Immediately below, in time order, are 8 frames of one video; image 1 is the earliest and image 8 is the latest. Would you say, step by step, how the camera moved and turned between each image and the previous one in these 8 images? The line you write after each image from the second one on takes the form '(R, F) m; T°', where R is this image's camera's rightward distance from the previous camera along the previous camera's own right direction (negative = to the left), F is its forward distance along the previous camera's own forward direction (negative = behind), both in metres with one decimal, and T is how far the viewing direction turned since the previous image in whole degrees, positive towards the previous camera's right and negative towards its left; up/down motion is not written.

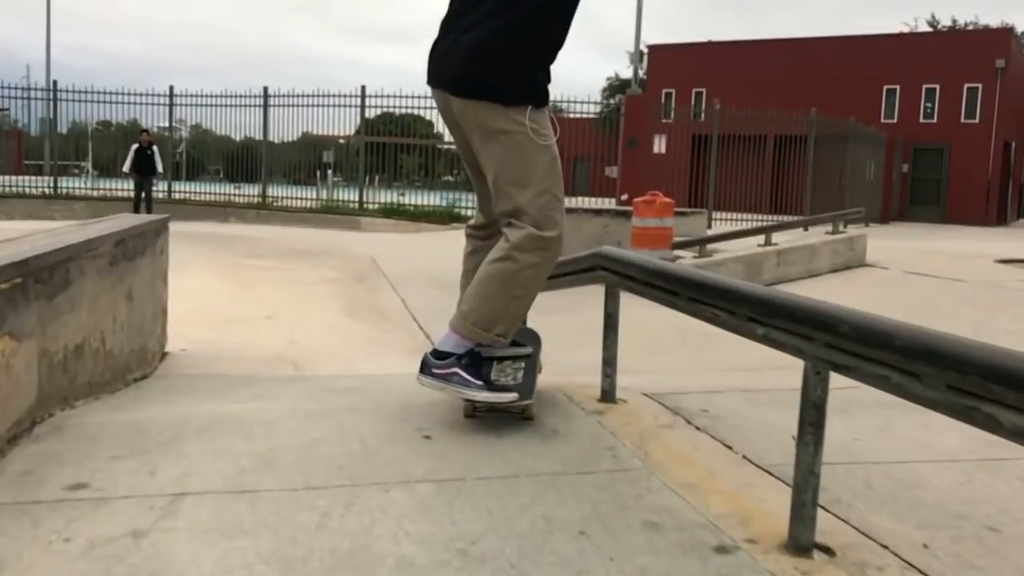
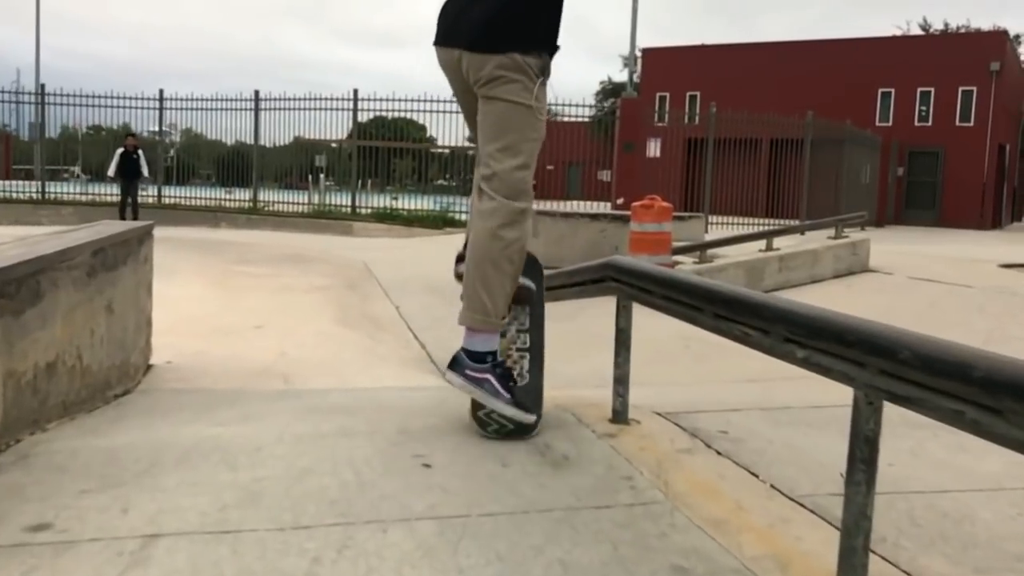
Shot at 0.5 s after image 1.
(0.0, +0.2) m; 0°
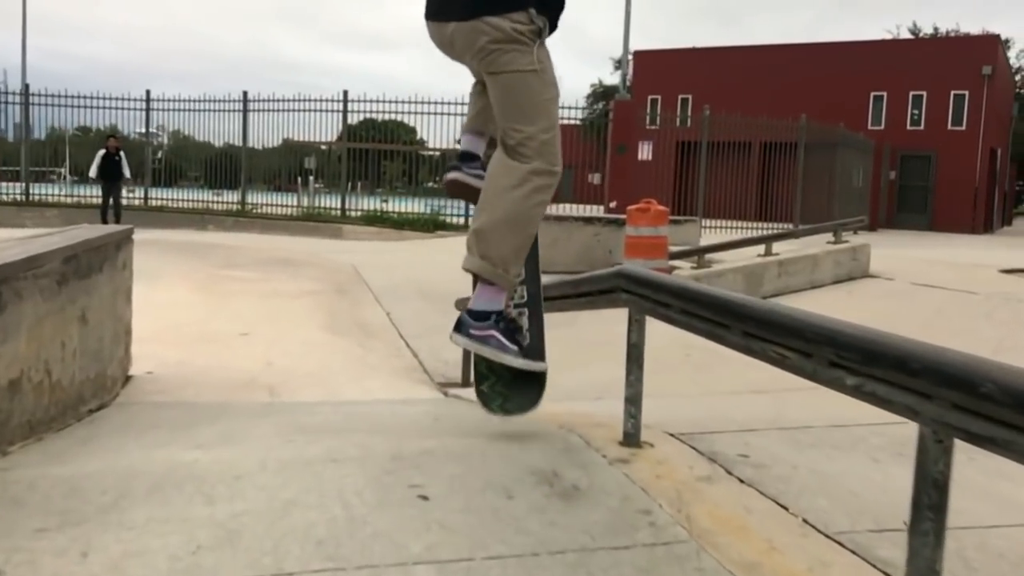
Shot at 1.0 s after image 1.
(0.0, +0.2) m; +1°
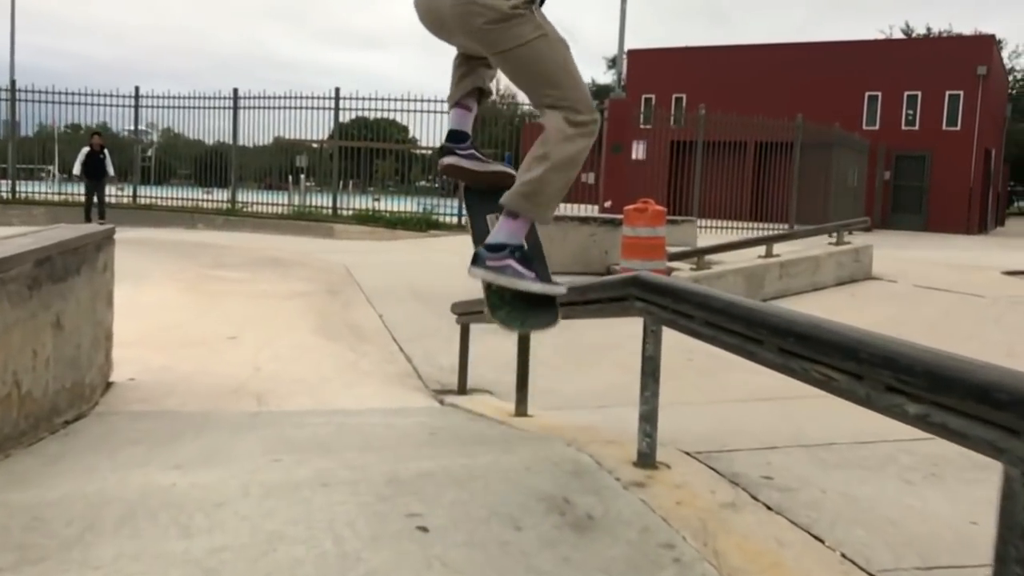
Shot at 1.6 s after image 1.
(0.0, +0.2) m; +1°
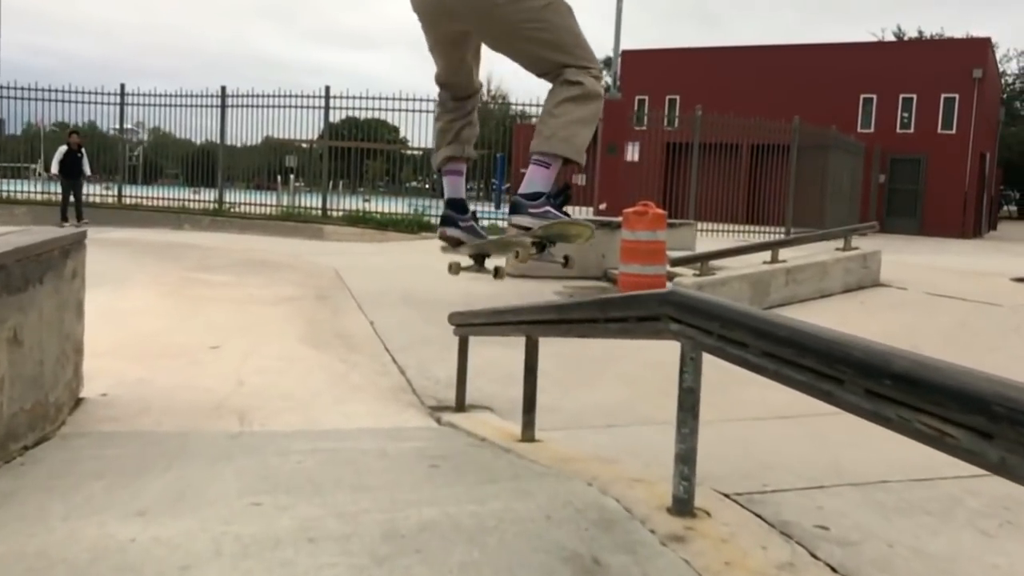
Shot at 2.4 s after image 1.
(-0.1, +0.3) m; +1°
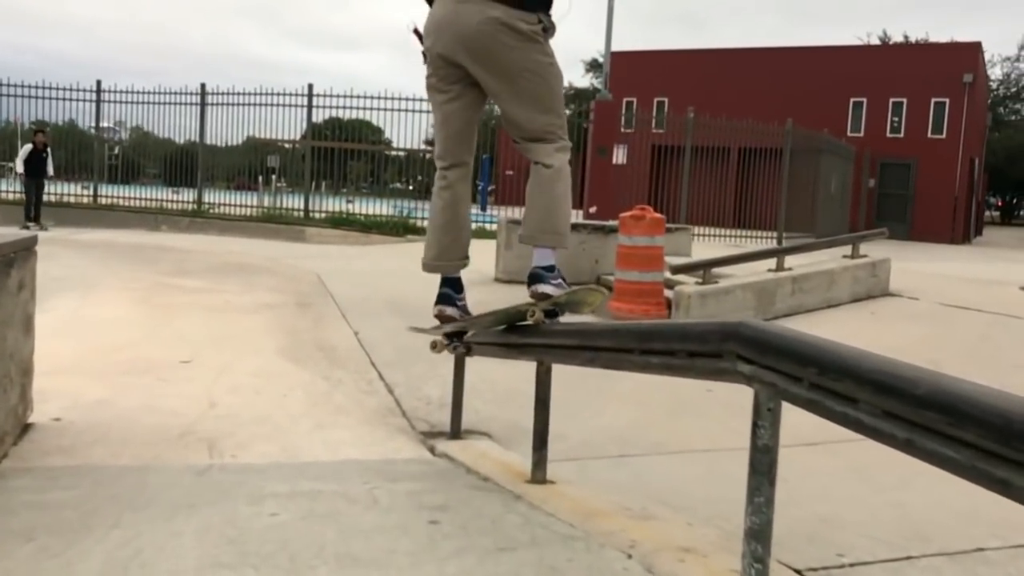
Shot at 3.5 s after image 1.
(-0.1, +0.5) m; +1°
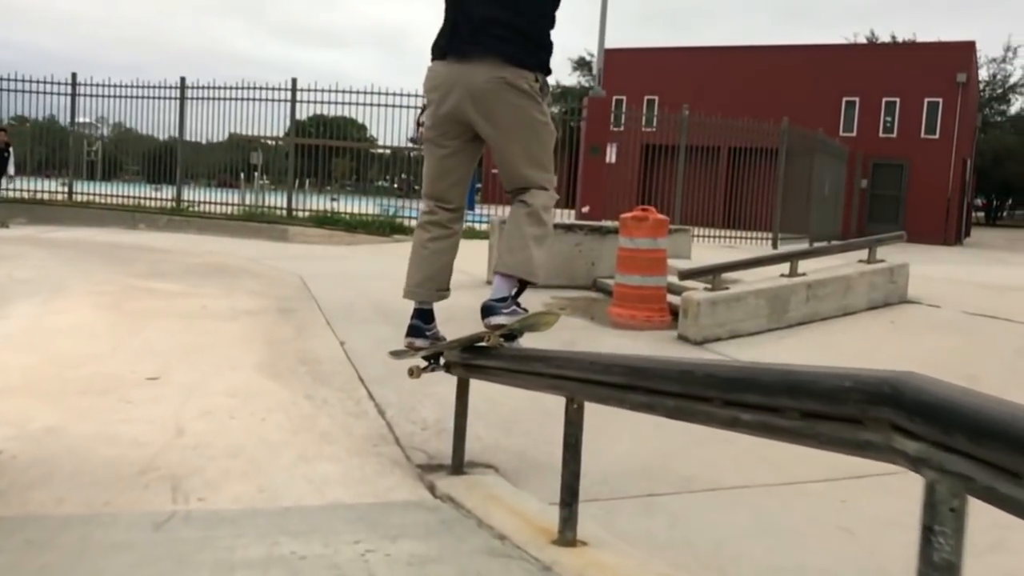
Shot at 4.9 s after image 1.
(-0.1, +0.5) m; +1°
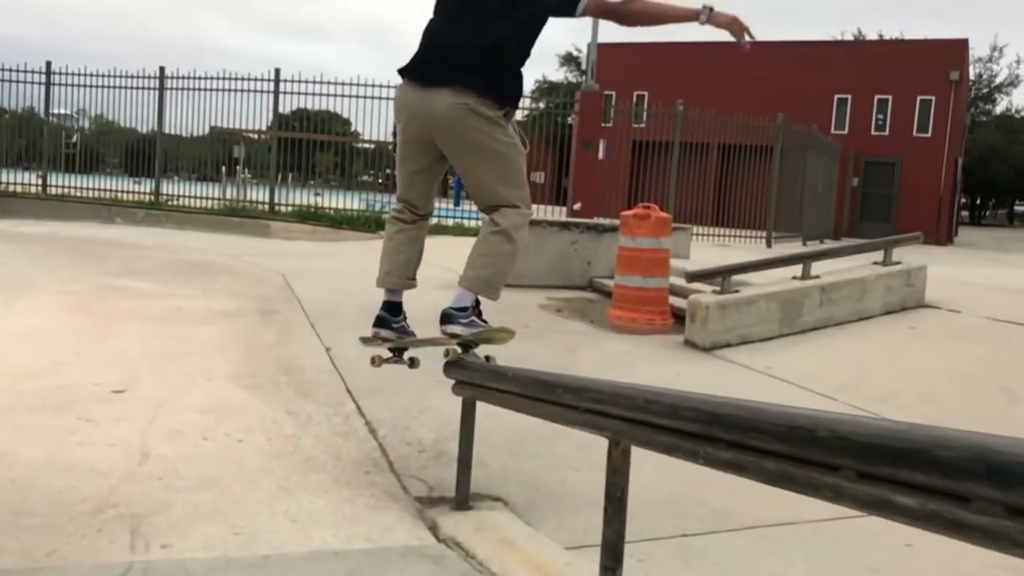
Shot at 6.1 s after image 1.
(-0.1, +0.5) m; +1°
